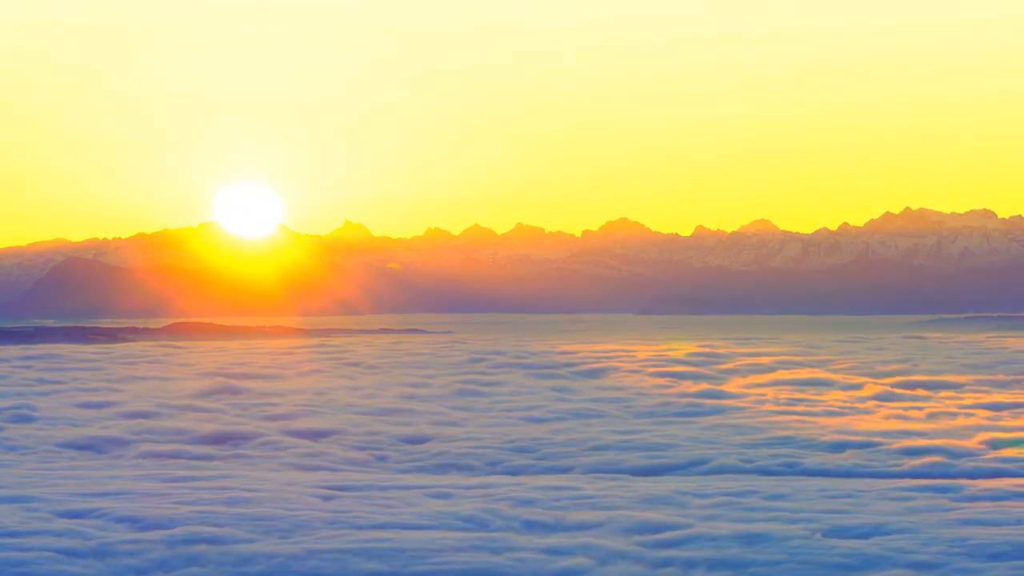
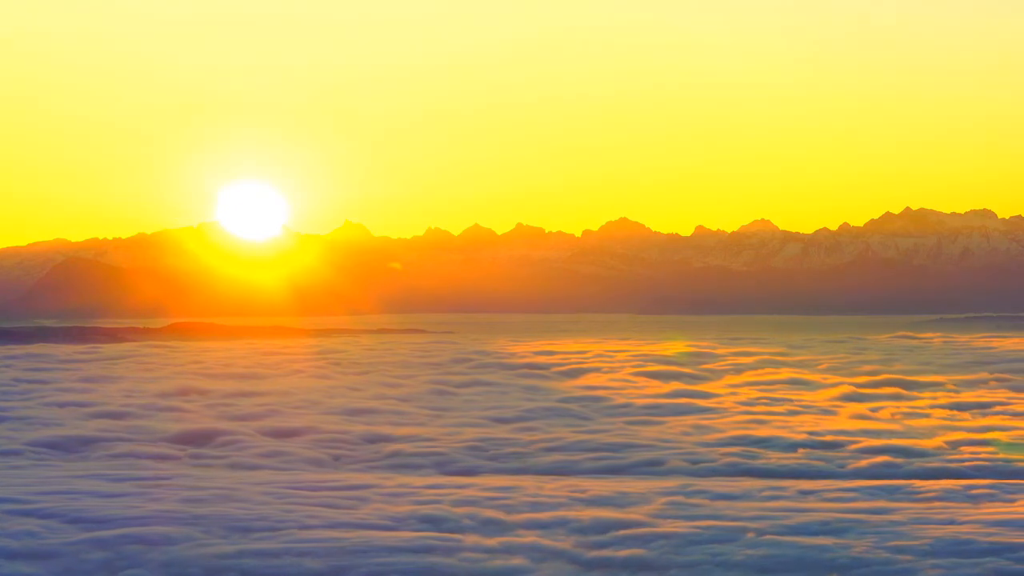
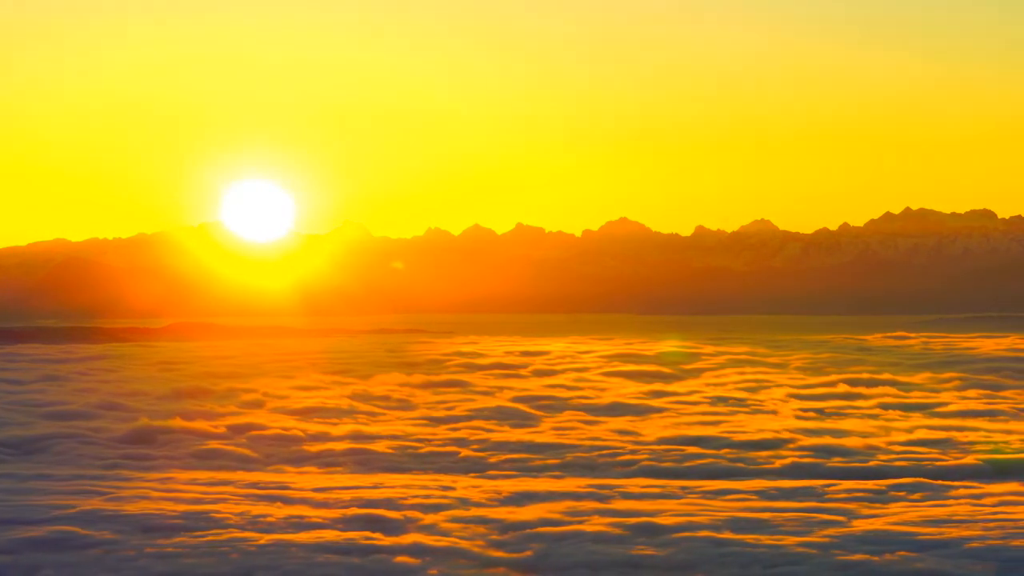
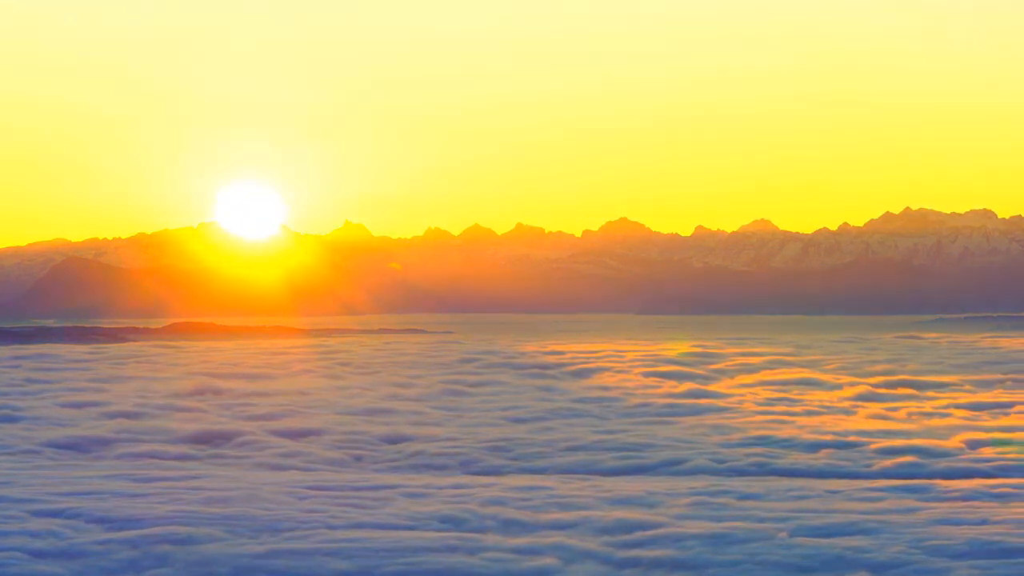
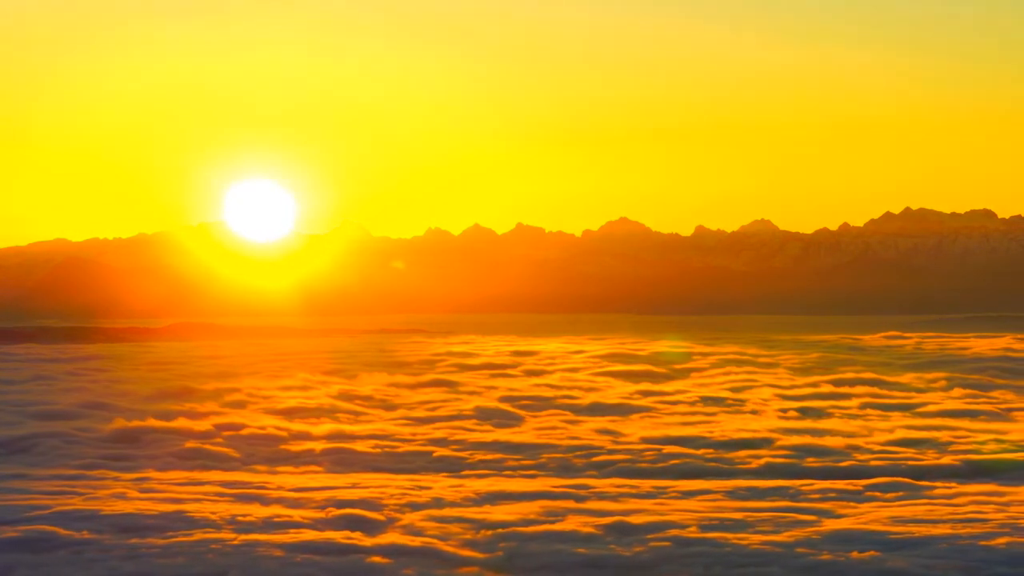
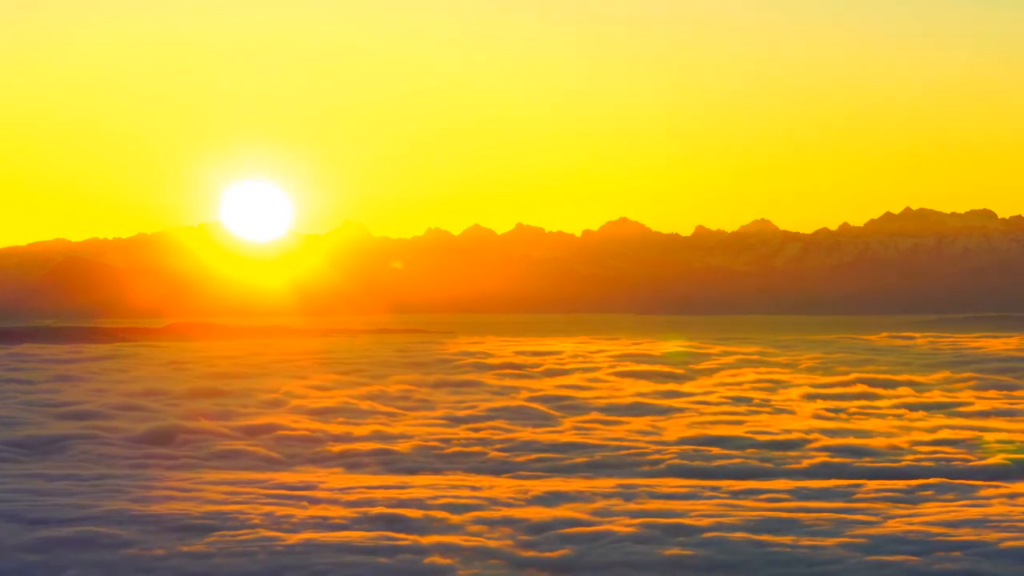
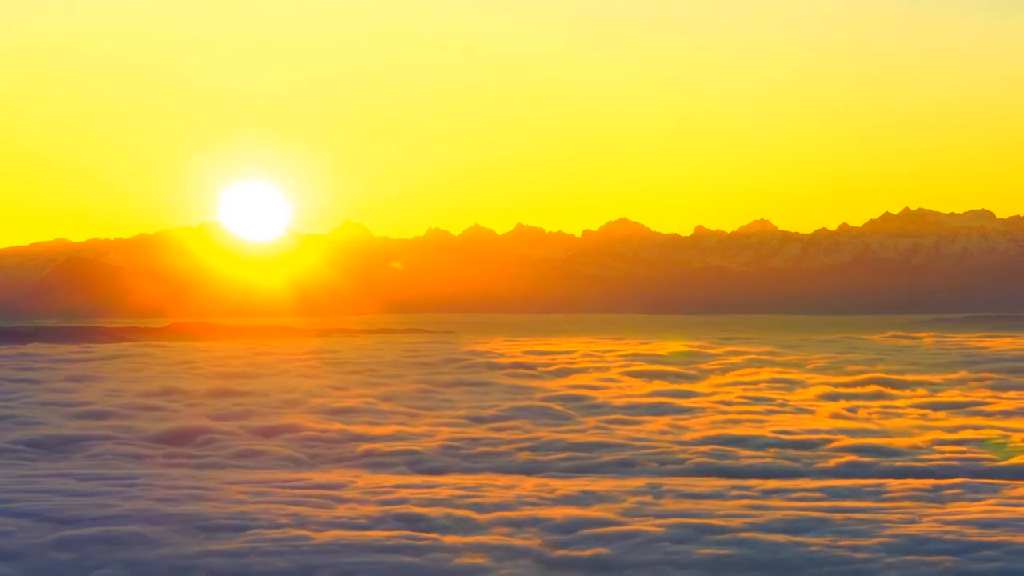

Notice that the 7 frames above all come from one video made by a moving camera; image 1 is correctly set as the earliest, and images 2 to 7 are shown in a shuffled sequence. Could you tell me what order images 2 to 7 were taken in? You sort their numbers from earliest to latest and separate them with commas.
4, 2, 7, 6, 3, 5
